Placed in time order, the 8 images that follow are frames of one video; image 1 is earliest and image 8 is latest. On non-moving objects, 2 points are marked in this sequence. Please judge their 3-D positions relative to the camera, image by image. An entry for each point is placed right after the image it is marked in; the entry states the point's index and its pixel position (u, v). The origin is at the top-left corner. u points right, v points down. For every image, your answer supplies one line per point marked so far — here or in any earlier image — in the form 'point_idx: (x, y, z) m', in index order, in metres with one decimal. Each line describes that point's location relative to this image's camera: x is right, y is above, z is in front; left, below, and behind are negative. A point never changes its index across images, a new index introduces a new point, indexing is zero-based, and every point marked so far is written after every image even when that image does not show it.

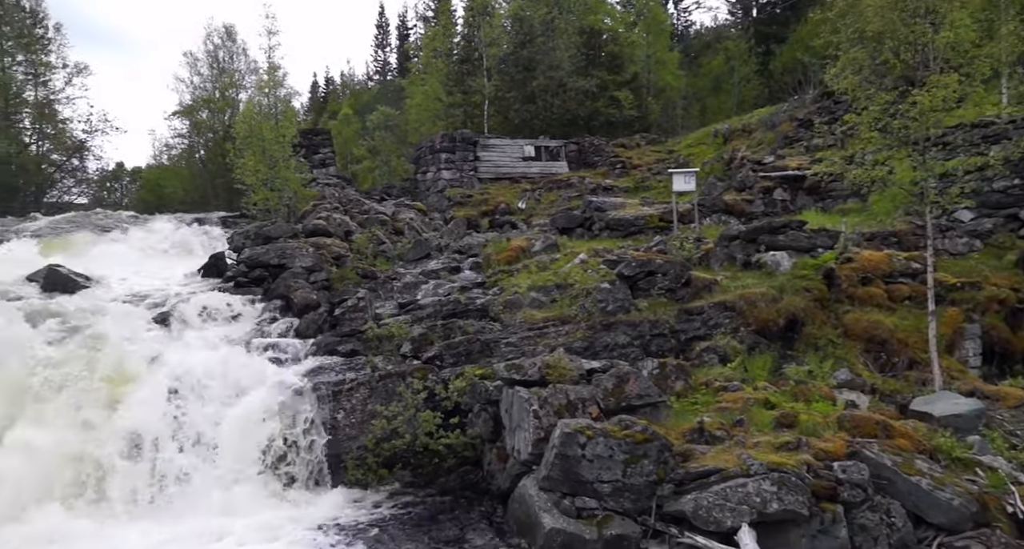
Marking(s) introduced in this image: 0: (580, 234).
0: (+1.5, +0.8, +12.2) m
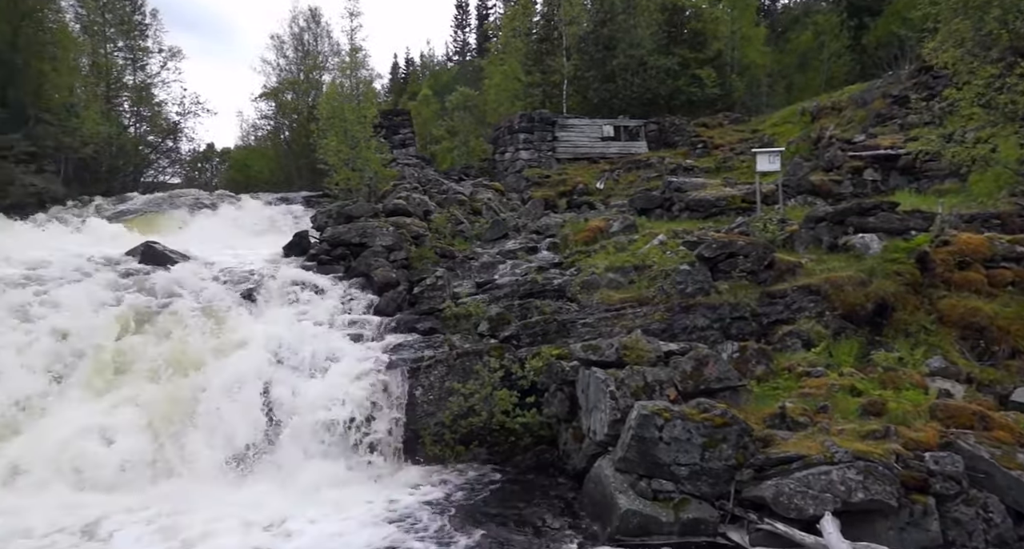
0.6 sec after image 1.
0: (+2.8, +1.1, +12.0) m
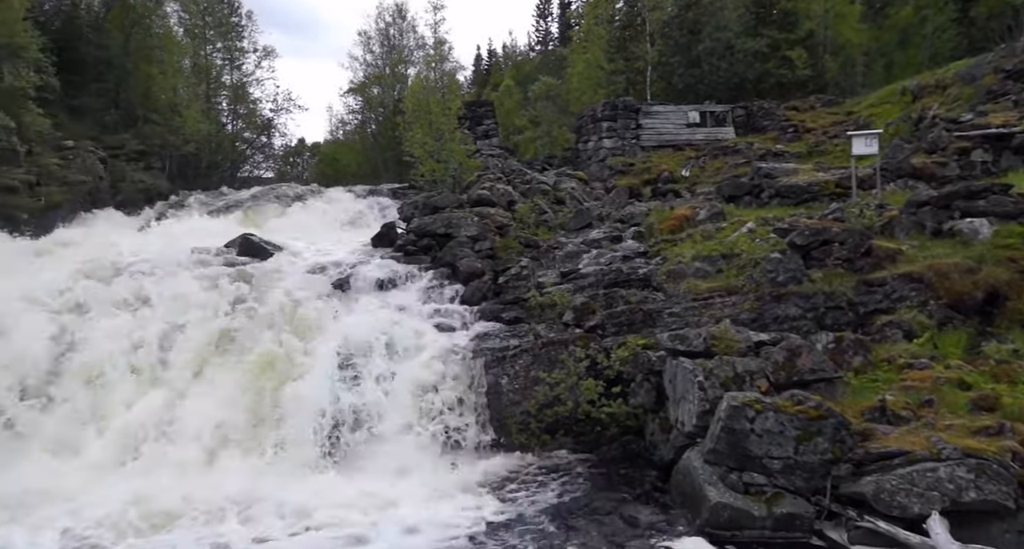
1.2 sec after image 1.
0: (+4.2, +1.3, +11.7) m
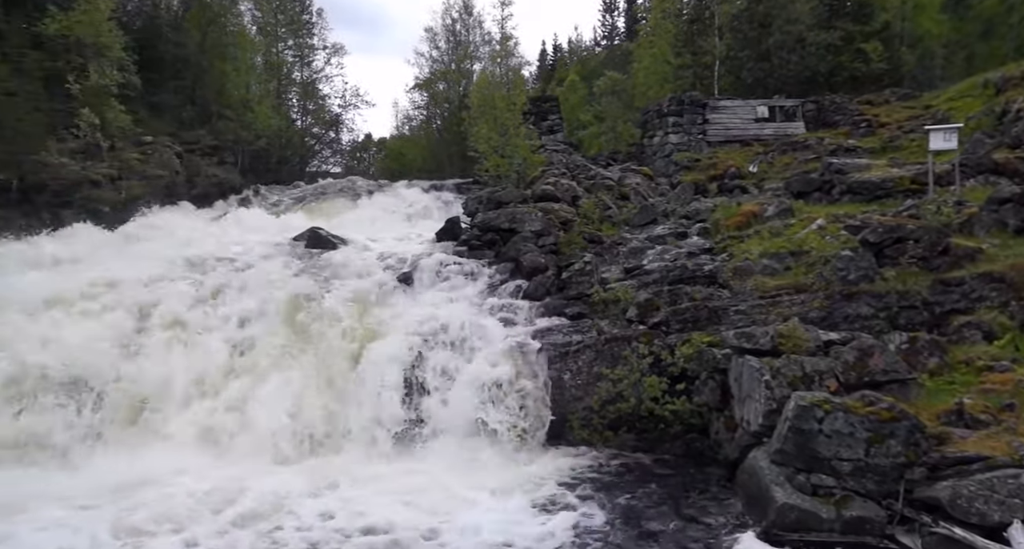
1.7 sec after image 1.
0: (+5.2, +1.3, +11.4) m
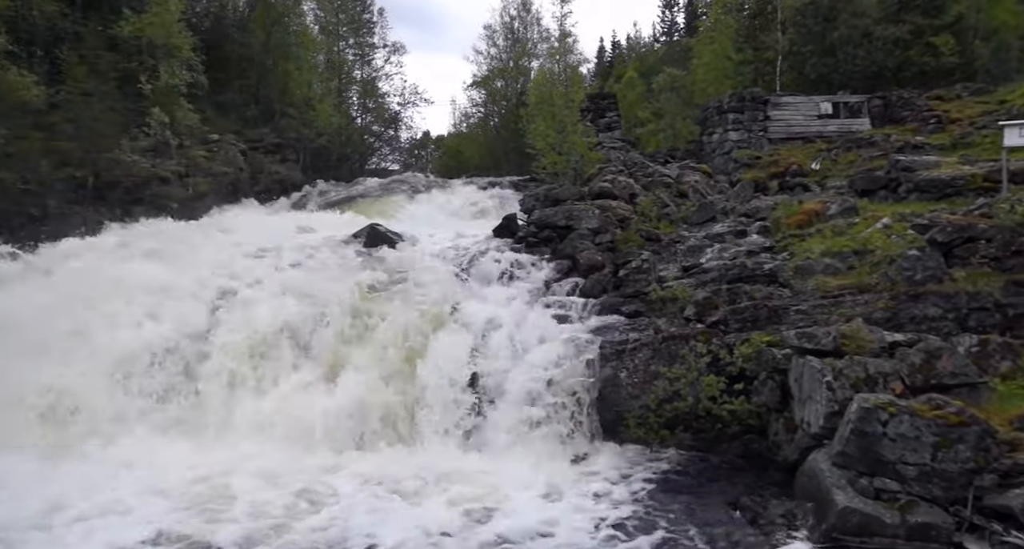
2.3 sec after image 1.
0: (+6.1, +1.3, +11.2) m
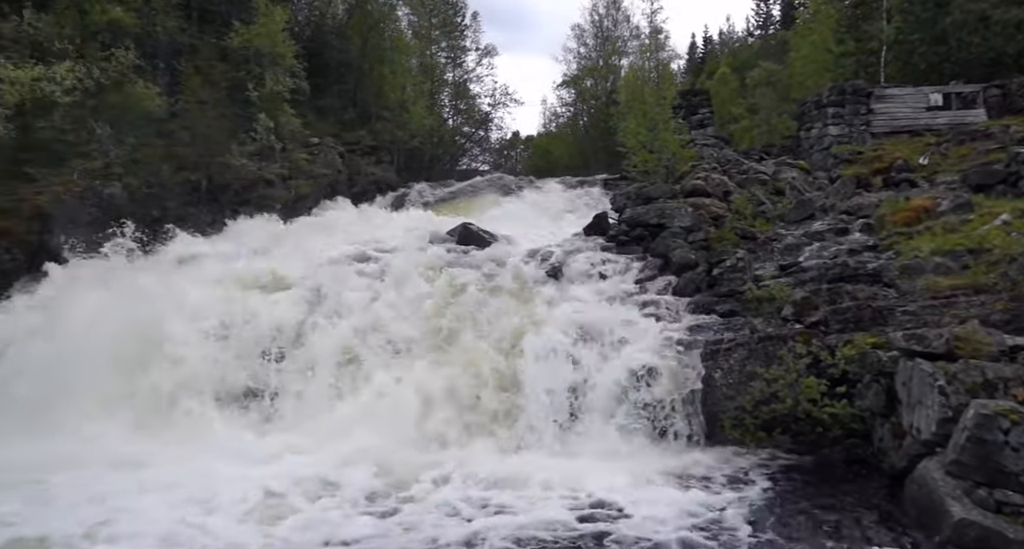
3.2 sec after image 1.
0: (+7.6, +1.3, +10.6) m
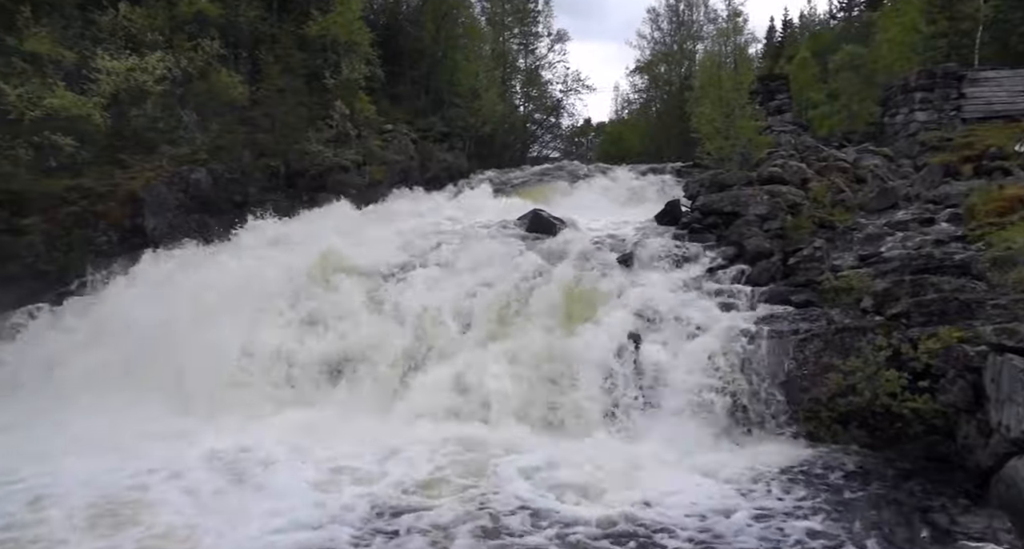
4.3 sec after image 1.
0: (+8.6, +1.4, +10.0) m
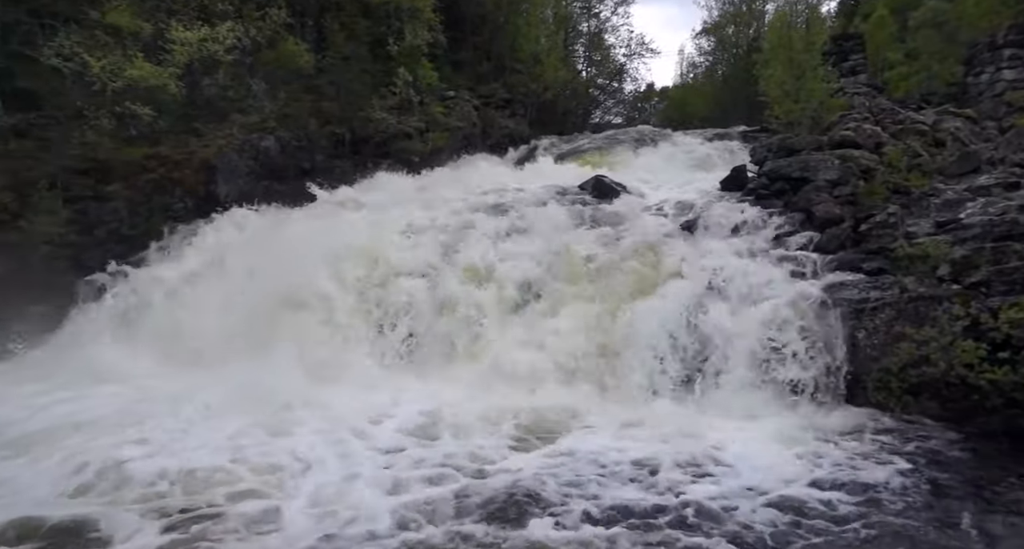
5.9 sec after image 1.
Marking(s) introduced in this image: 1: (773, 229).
0: (+9.5, +1.8, +9.4) m
1: (+4.1, +0.7, +10.9) m
